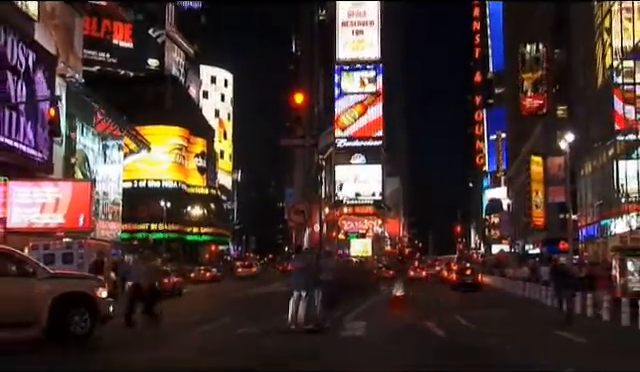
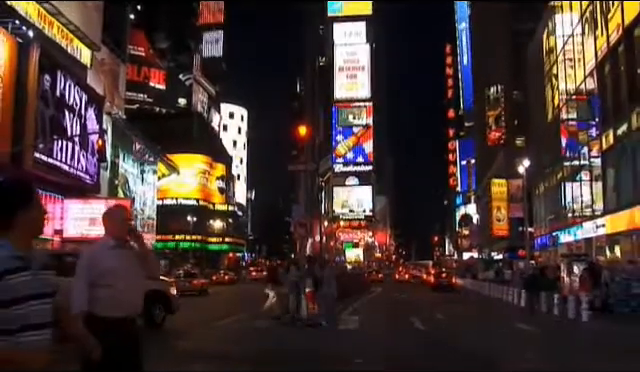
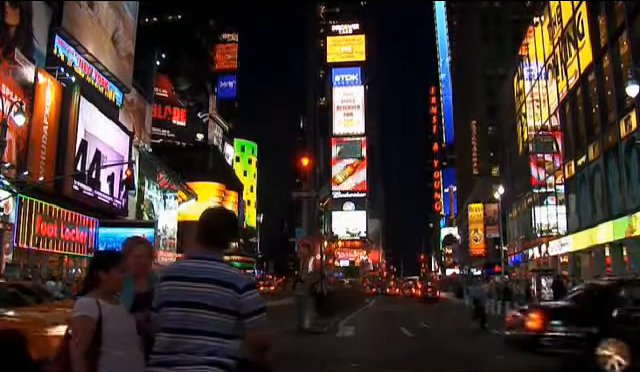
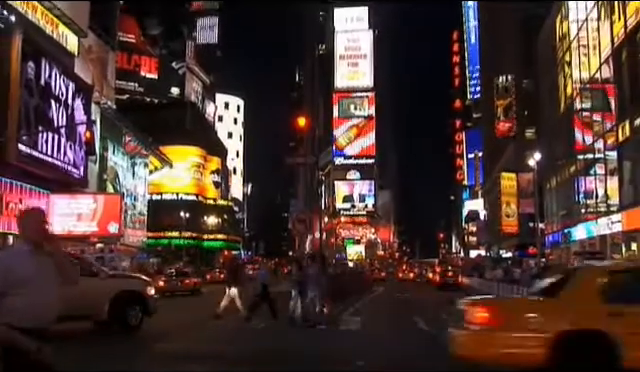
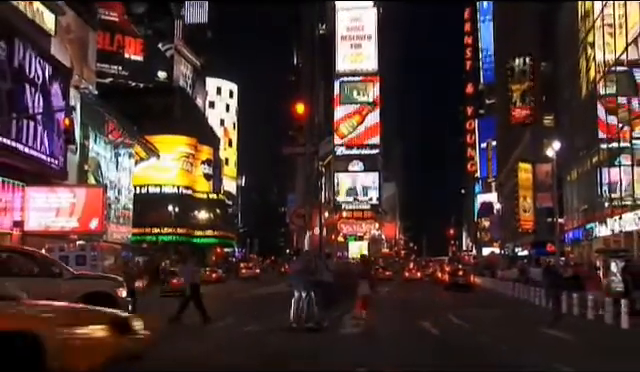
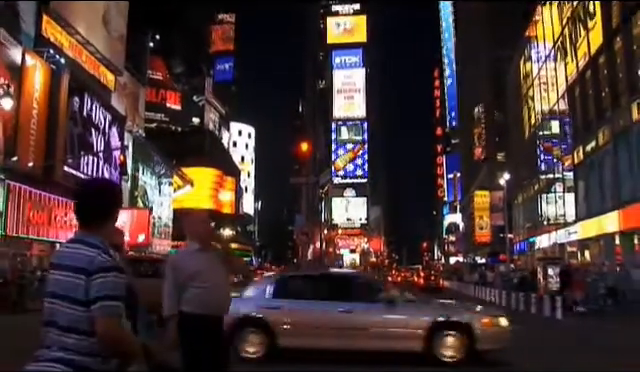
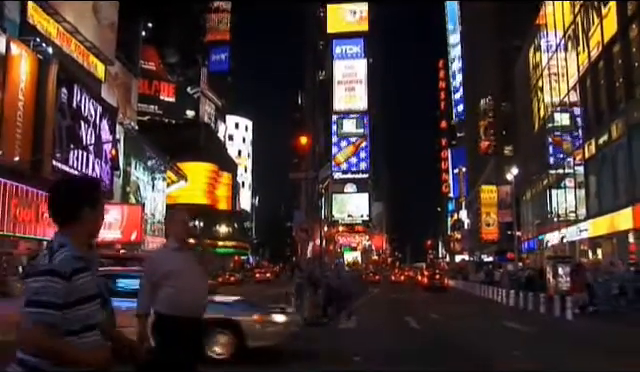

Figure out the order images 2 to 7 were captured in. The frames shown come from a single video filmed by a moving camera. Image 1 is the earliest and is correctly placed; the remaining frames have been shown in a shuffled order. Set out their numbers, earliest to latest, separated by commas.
5, 4, 2, 7, 6, 3
